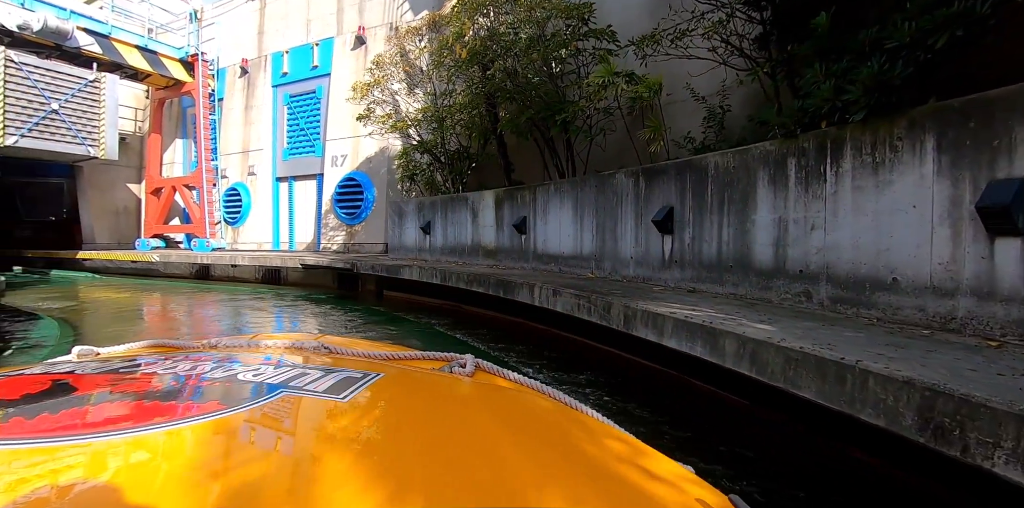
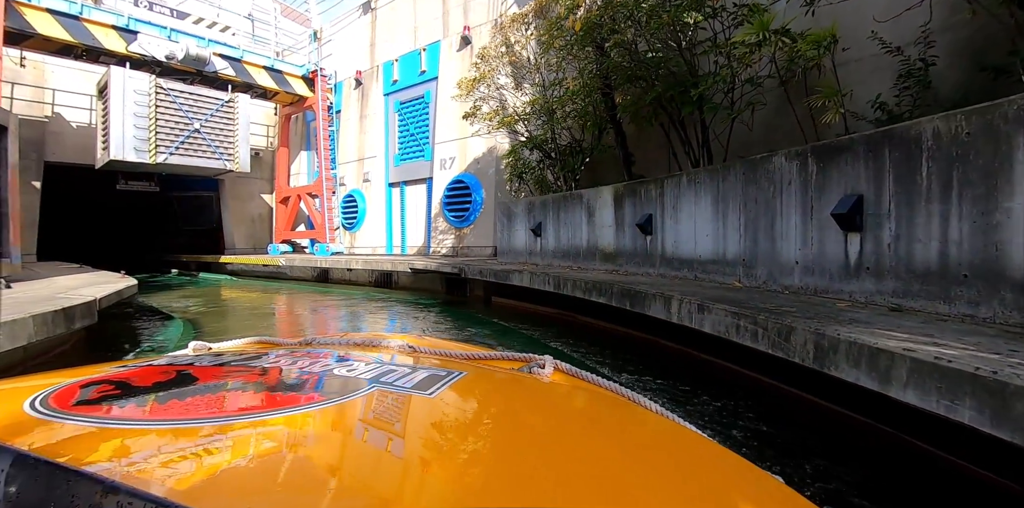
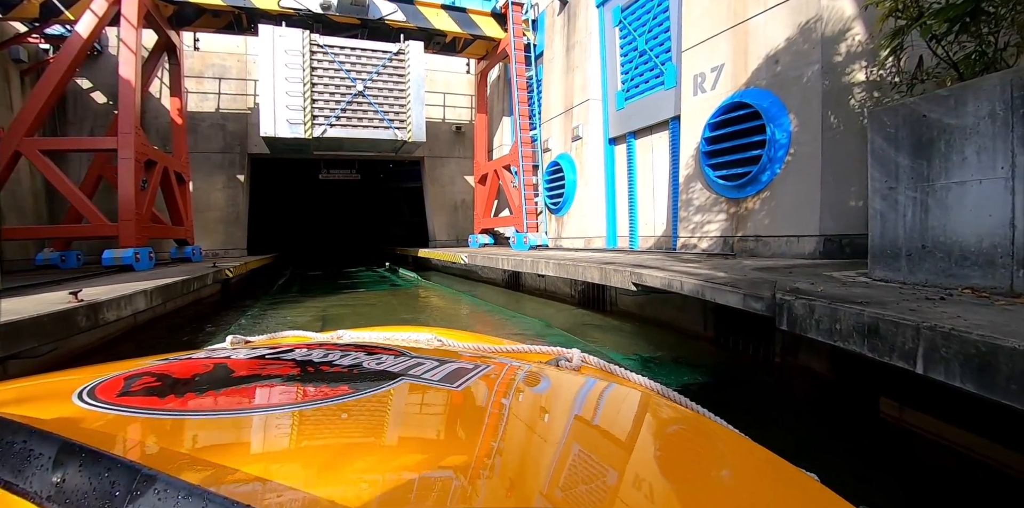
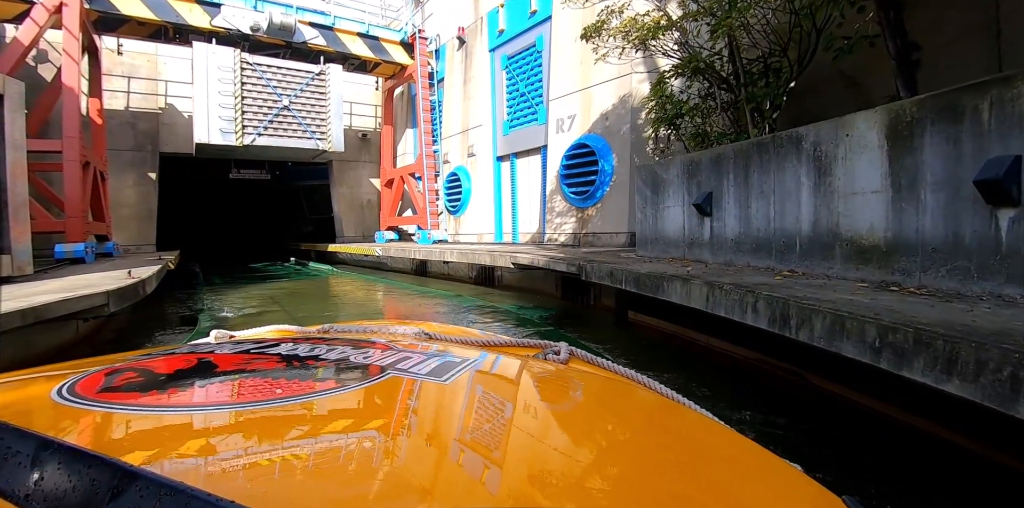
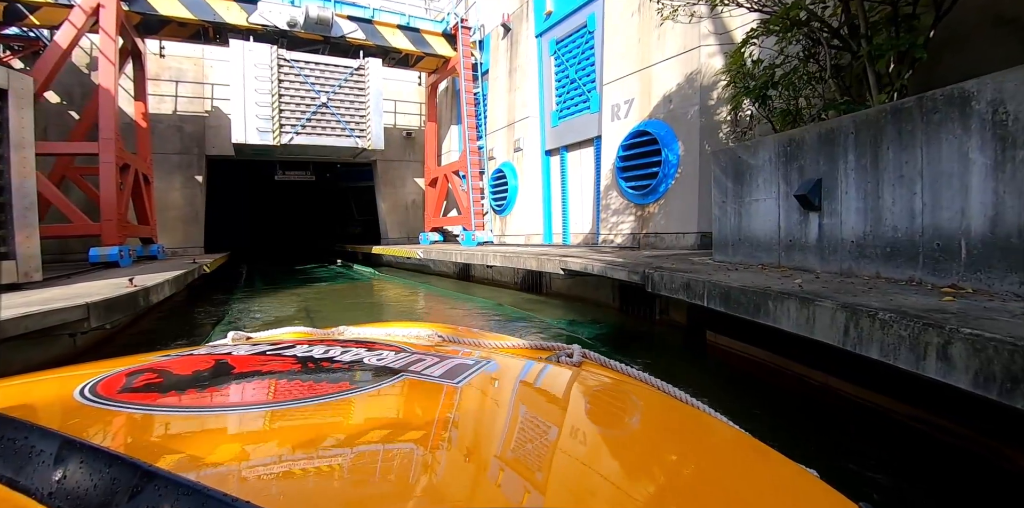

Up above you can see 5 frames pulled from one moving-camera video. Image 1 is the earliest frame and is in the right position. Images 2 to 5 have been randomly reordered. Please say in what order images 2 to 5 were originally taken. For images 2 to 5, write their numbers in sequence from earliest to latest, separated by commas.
2, 4, 5, 3
